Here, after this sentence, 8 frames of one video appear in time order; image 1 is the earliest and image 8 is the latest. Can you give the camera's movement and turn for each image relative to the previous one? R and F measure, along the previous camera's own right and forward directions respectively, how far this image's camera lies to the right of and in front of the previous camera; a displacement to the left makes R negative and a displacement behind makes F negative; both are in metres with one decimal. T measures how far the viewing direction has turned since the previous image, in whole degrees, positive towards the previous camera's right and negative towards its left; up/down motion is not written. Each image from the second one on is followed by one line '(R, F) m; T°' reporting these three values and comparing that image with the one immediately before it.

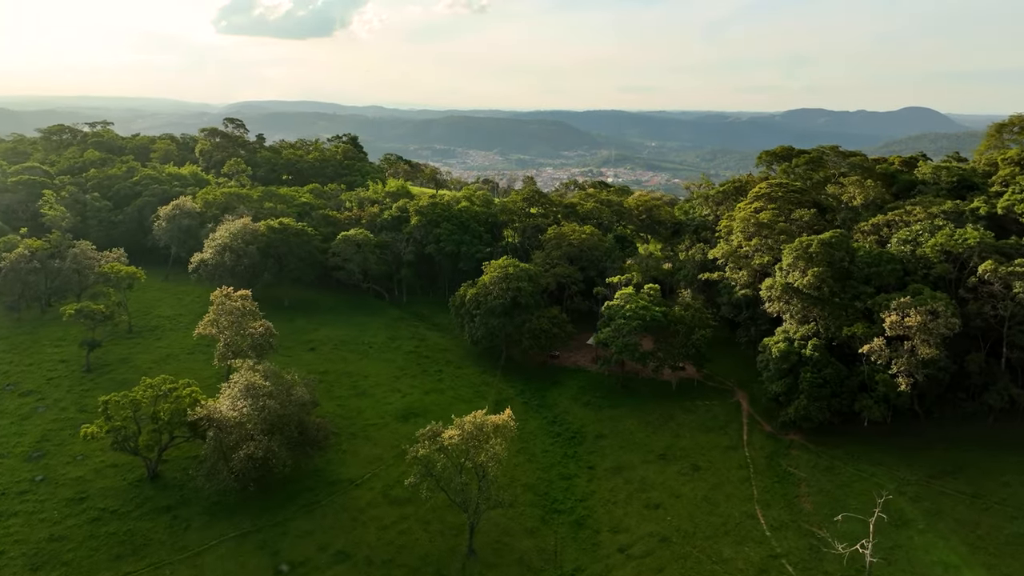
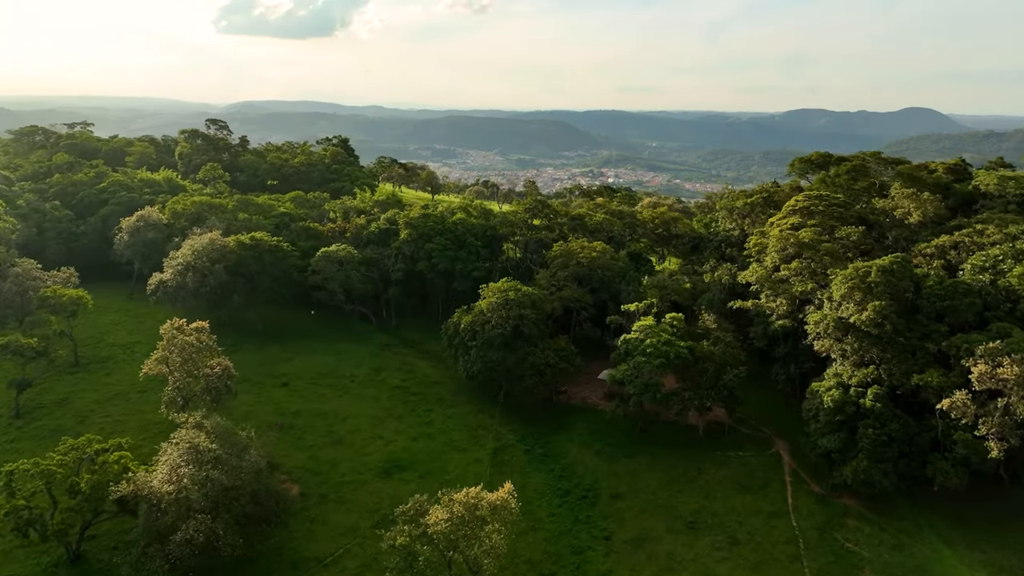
(0.0, +5.8) m; 0°
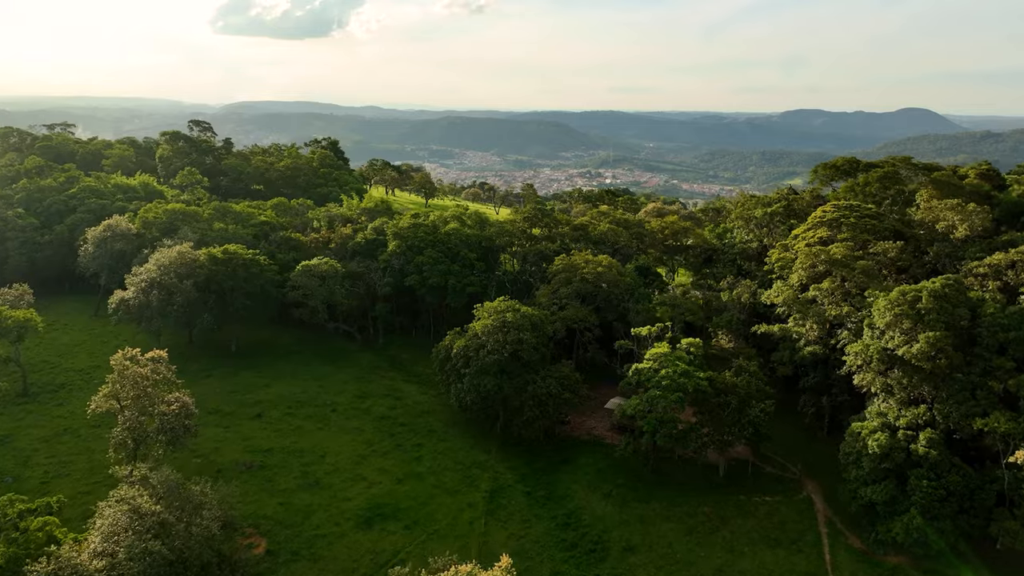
(0.0, +4.0) m; 0°
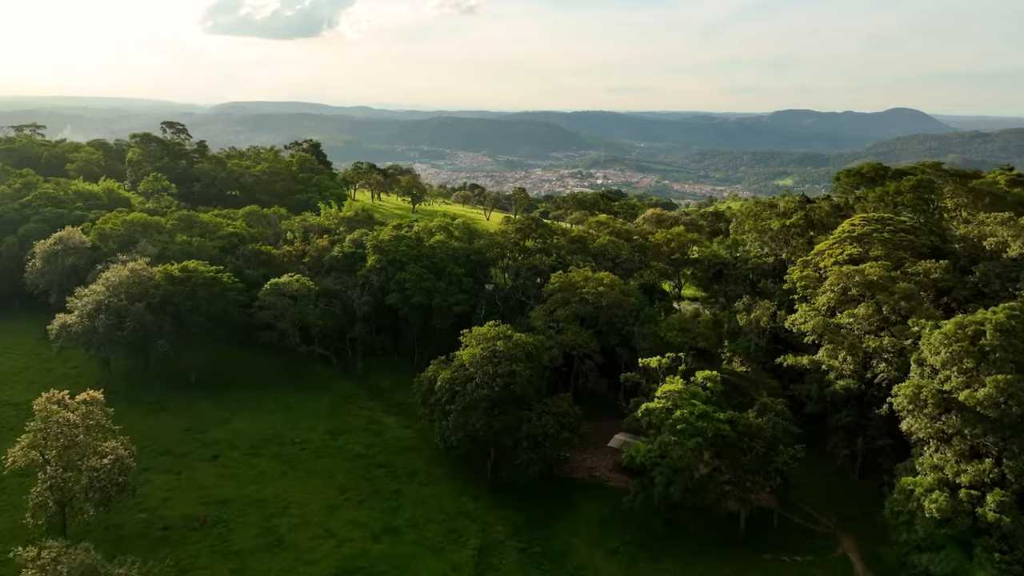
(0.0, +4.2) m; +1°
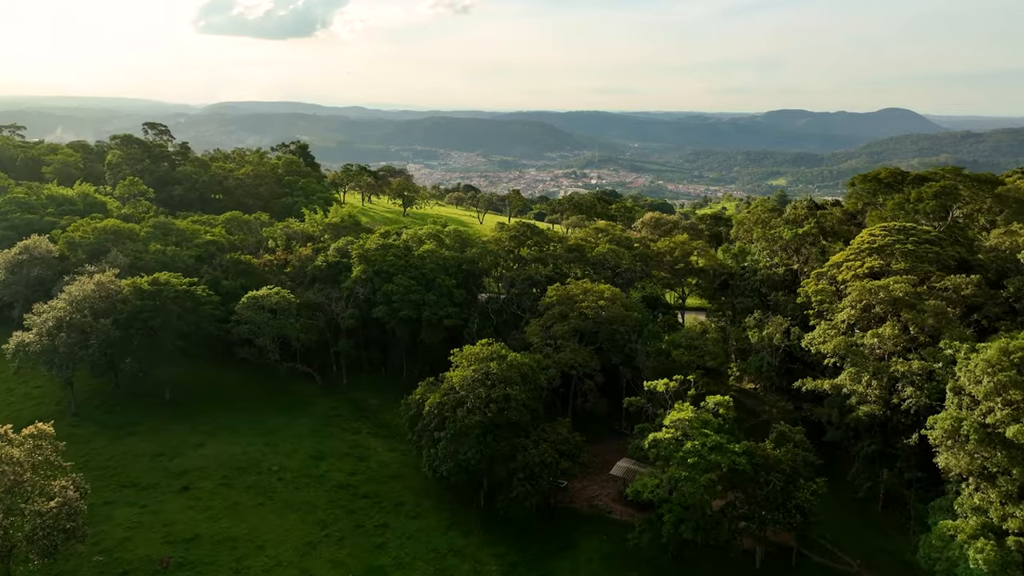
(0.0, +2.5) m; 0°
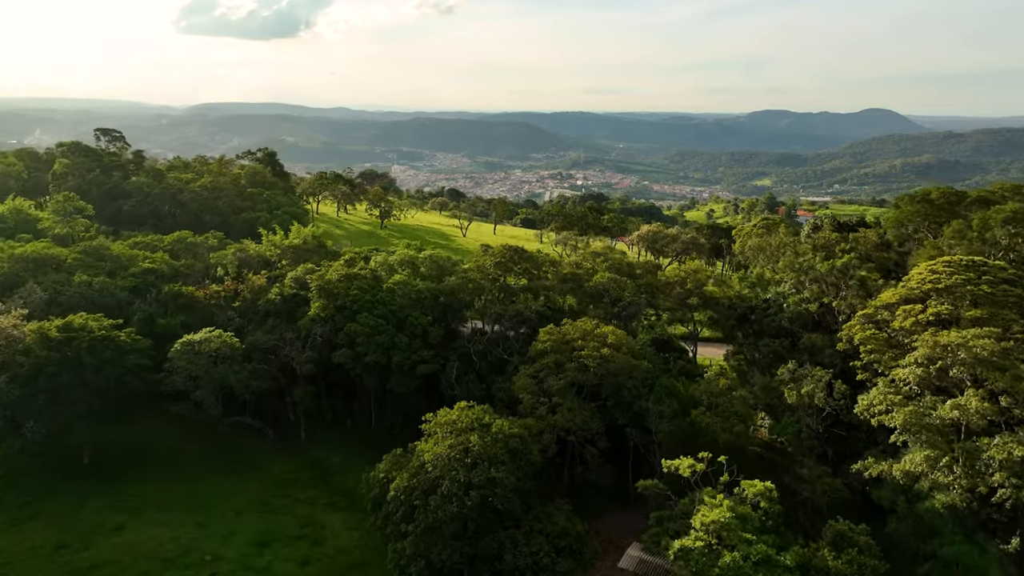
(+0.1, +5.7) m; +1°
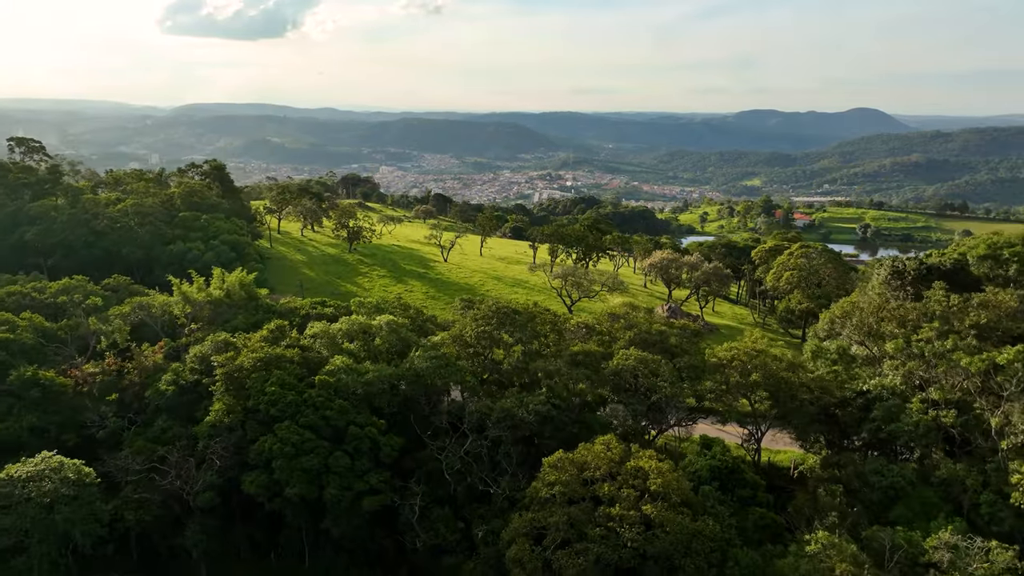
(0.0, +10.5) m; +1°
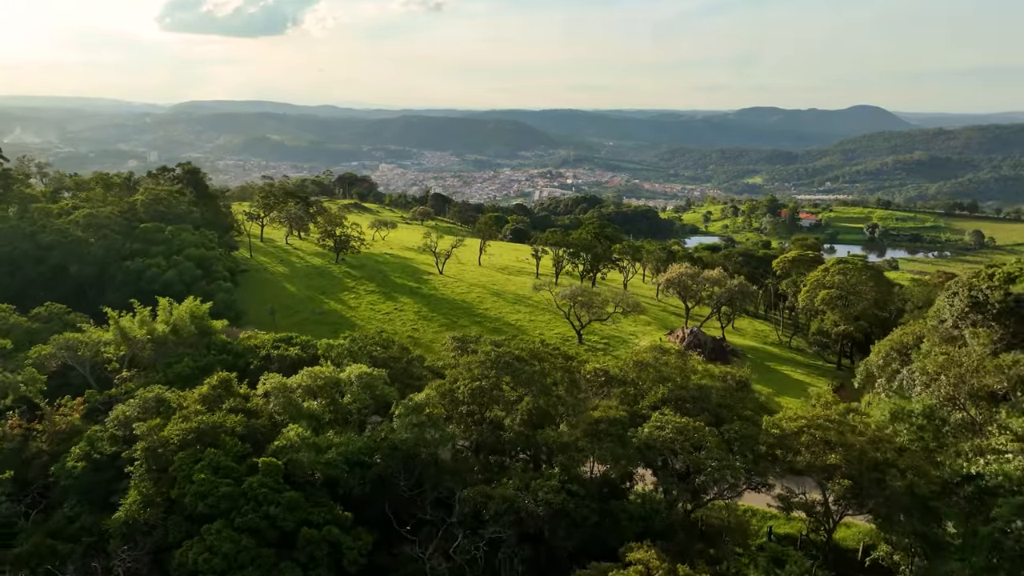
(-0.1, +5.6) m; 0°
